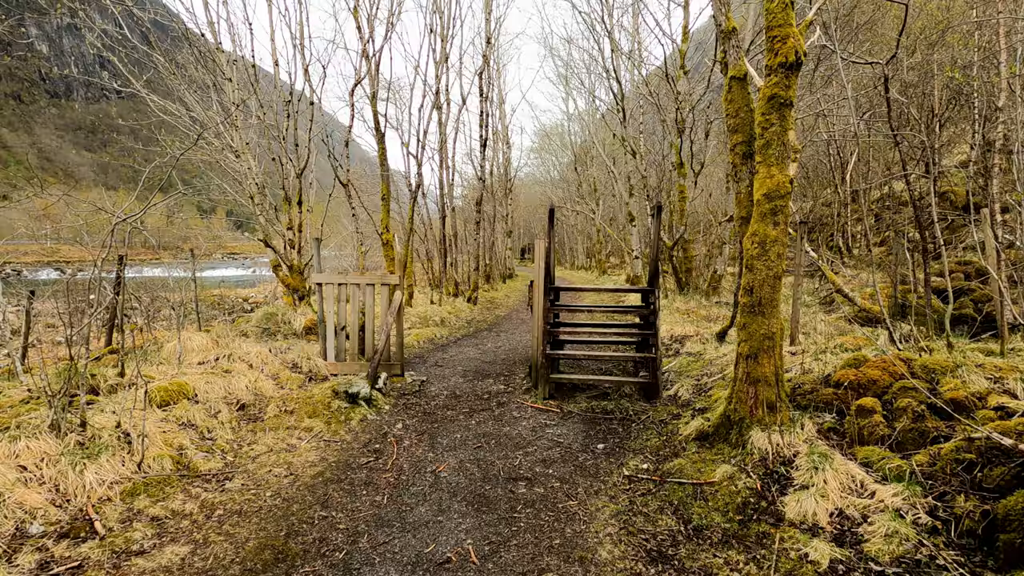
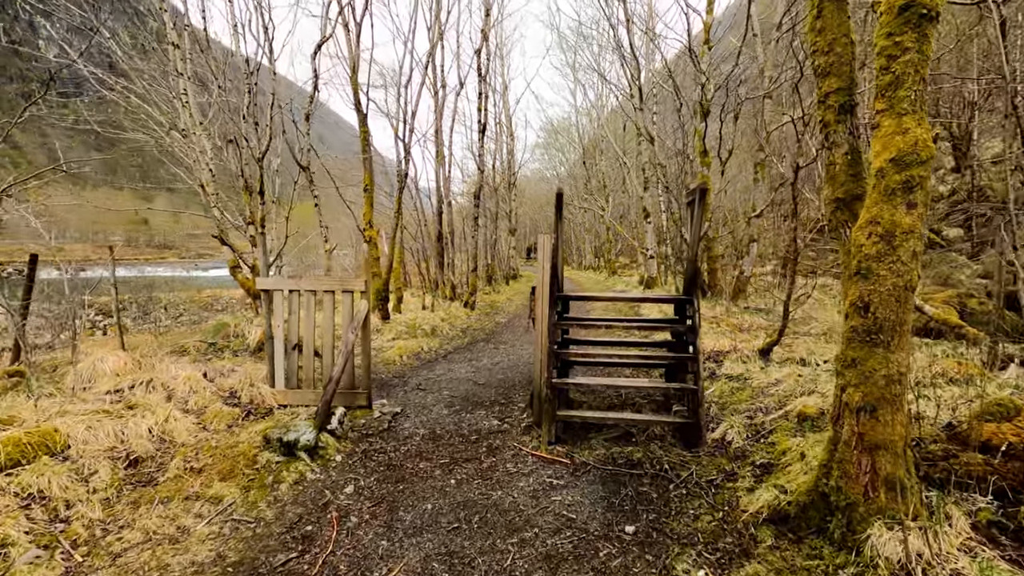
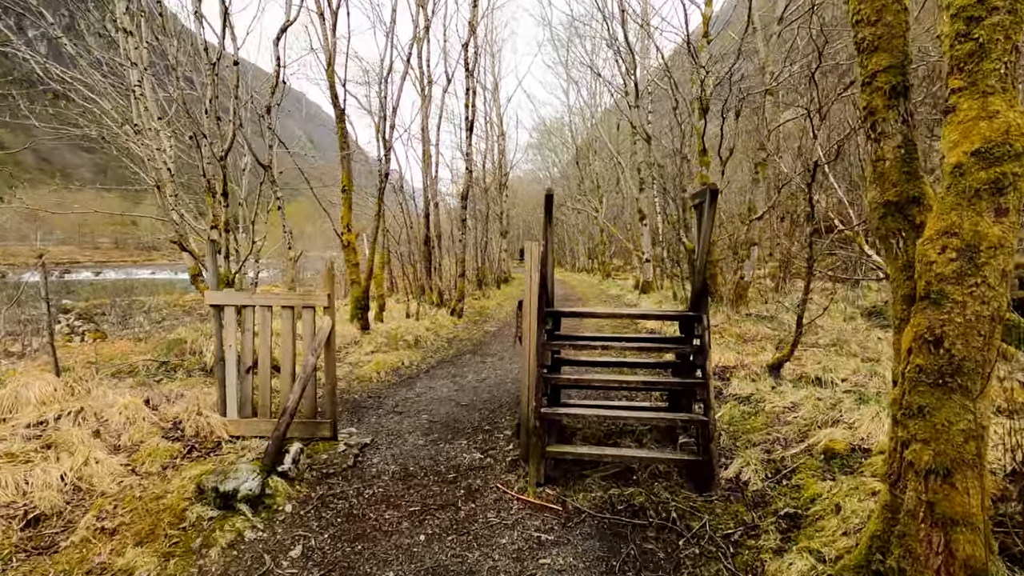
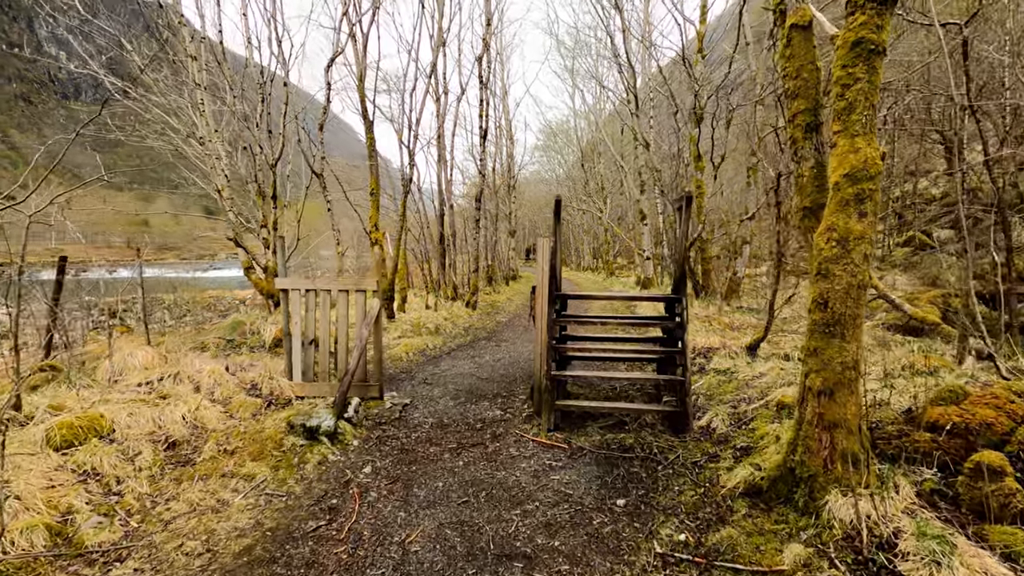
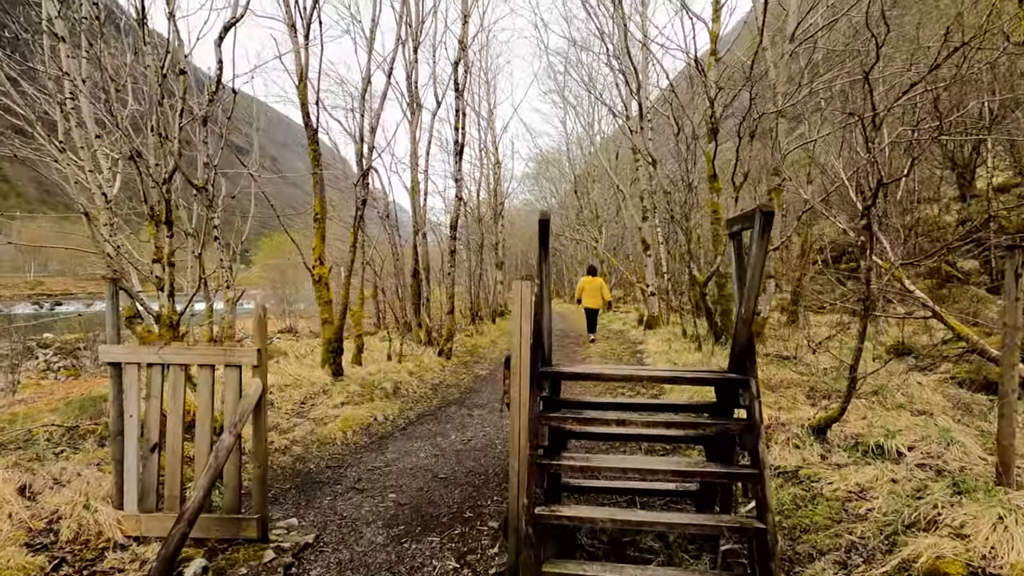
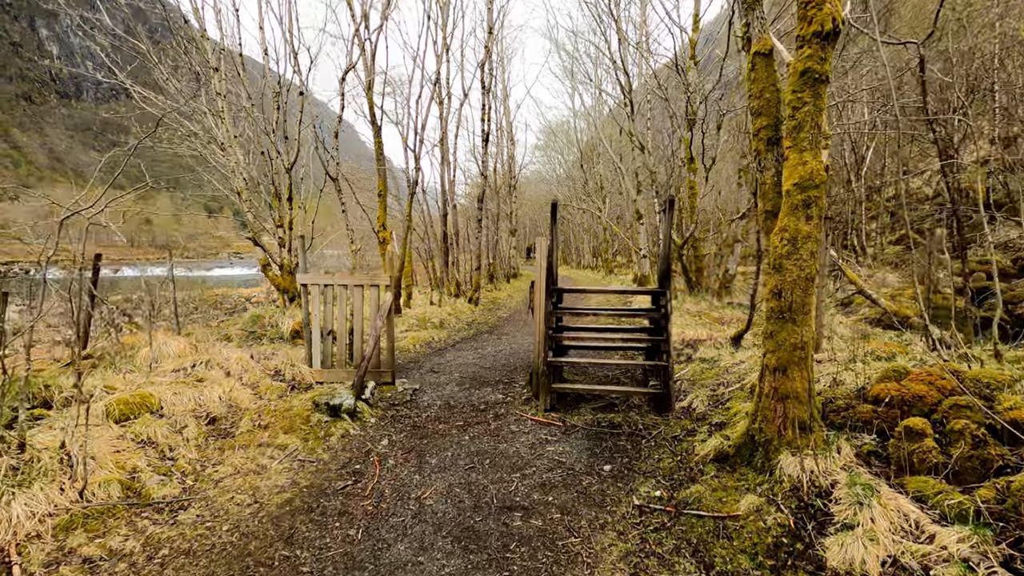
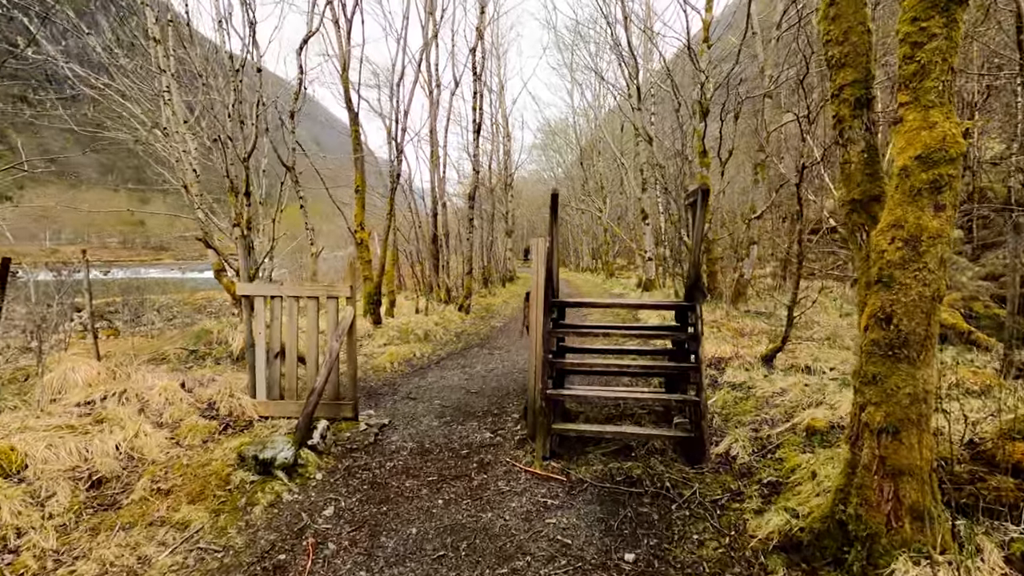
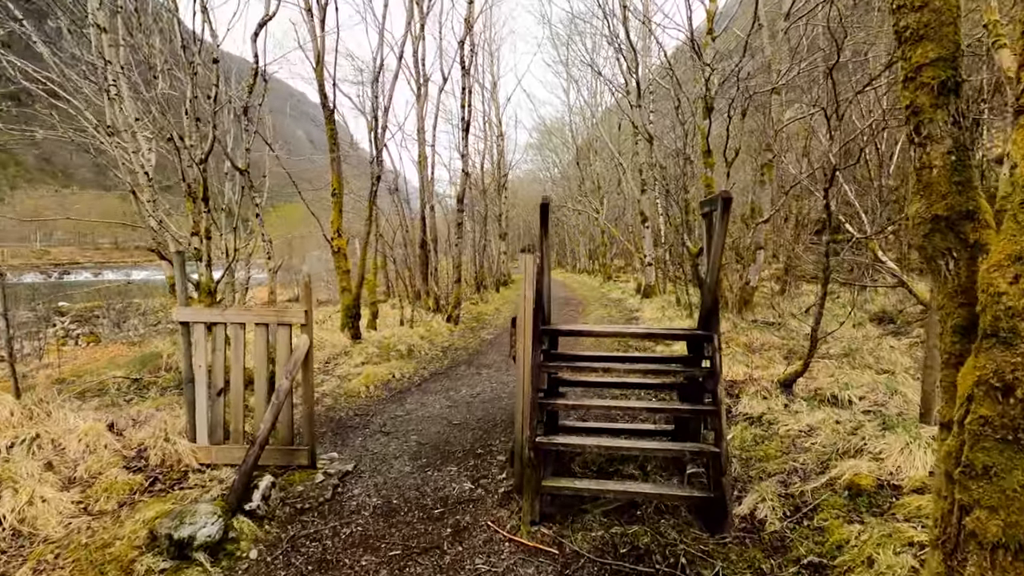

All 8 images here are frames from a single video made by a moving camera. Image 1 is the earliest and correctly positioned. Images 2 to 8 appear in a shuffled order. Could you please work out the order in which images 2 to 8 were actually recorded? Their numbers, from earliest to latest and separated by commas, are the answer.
6, 4, 2, 7, 3, 8, 5
